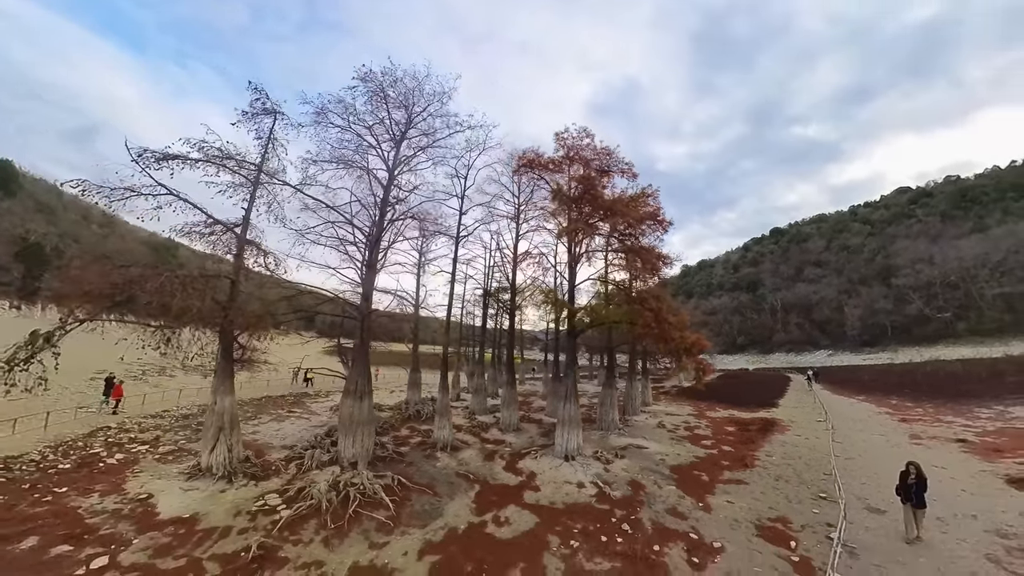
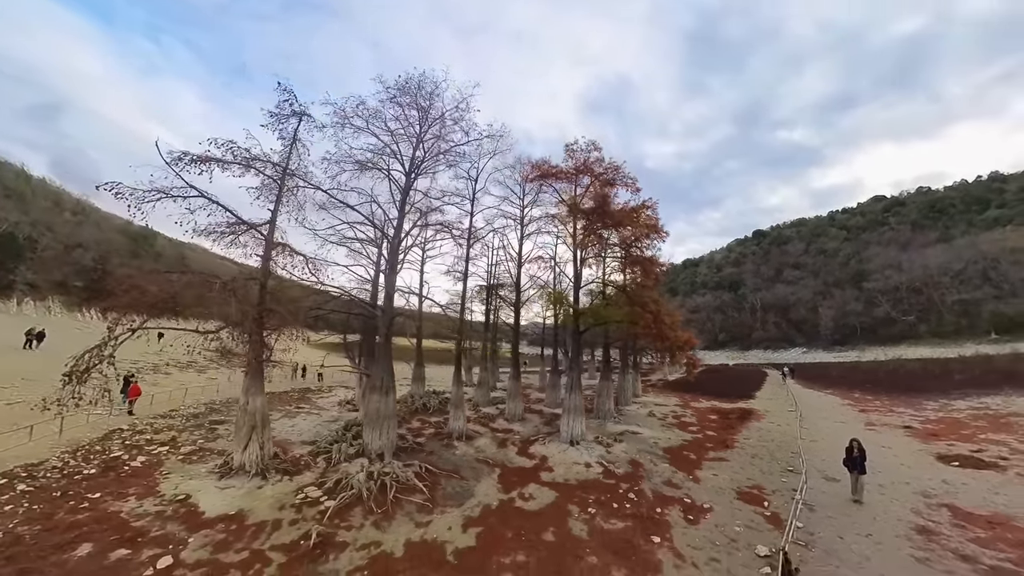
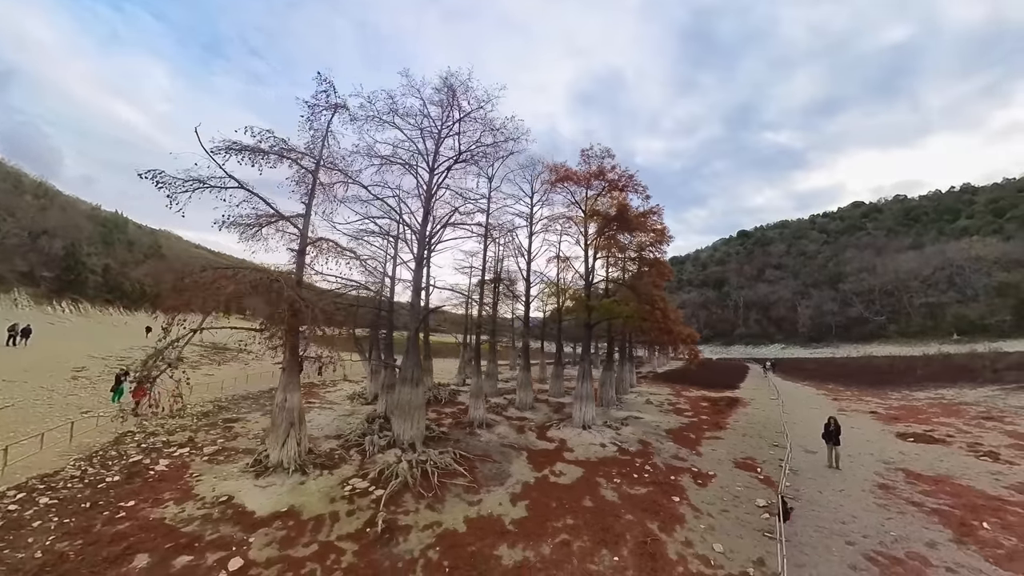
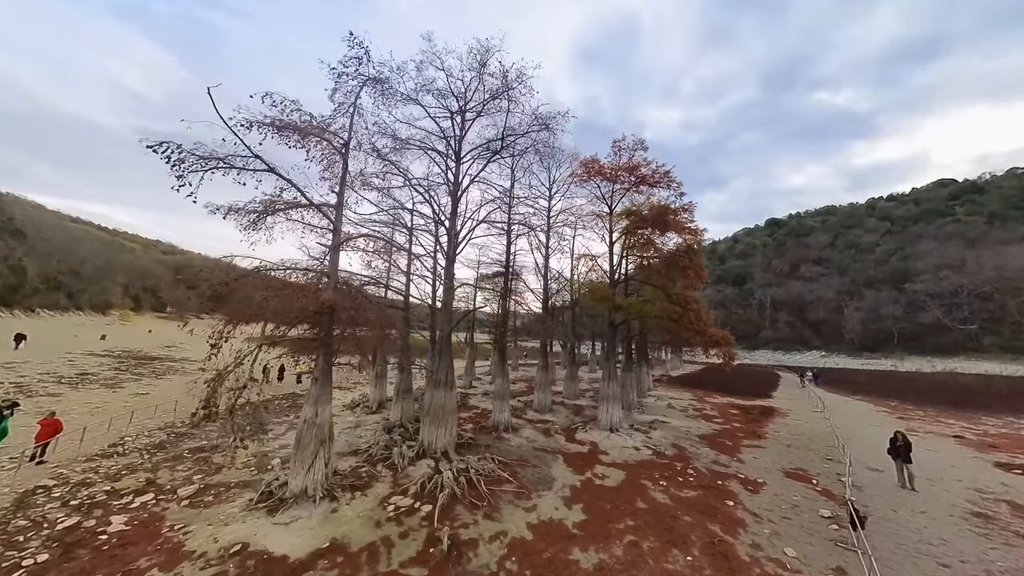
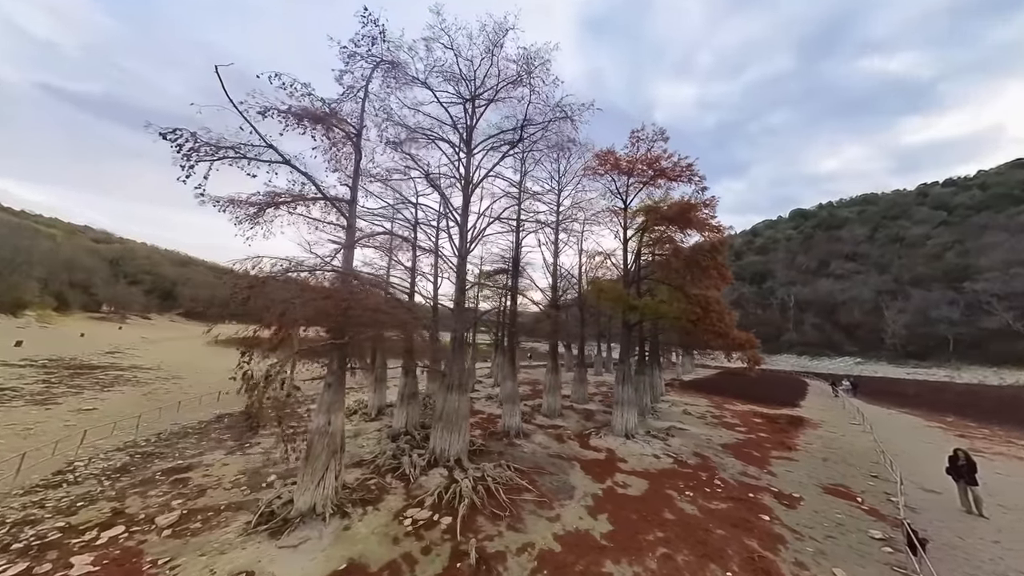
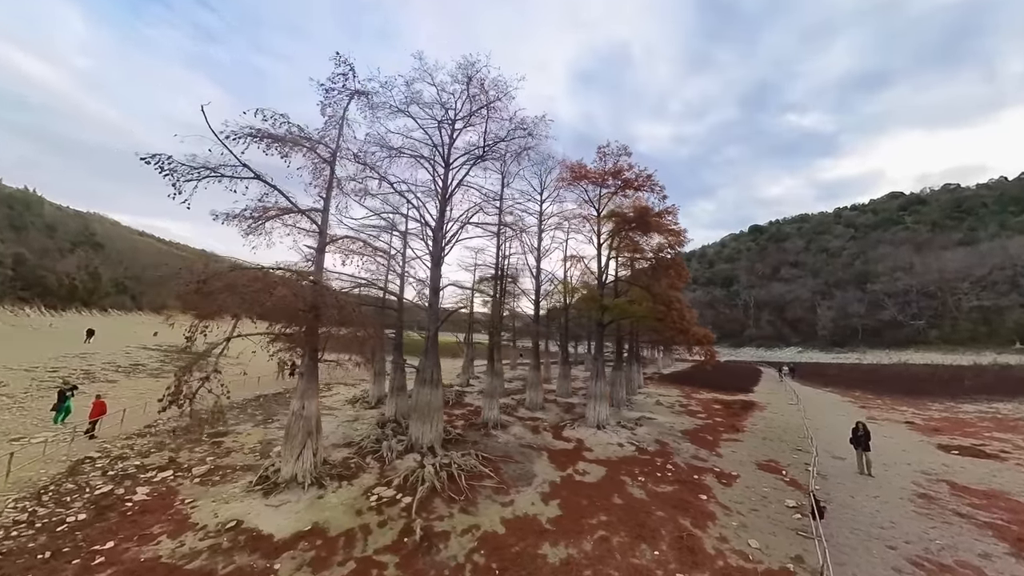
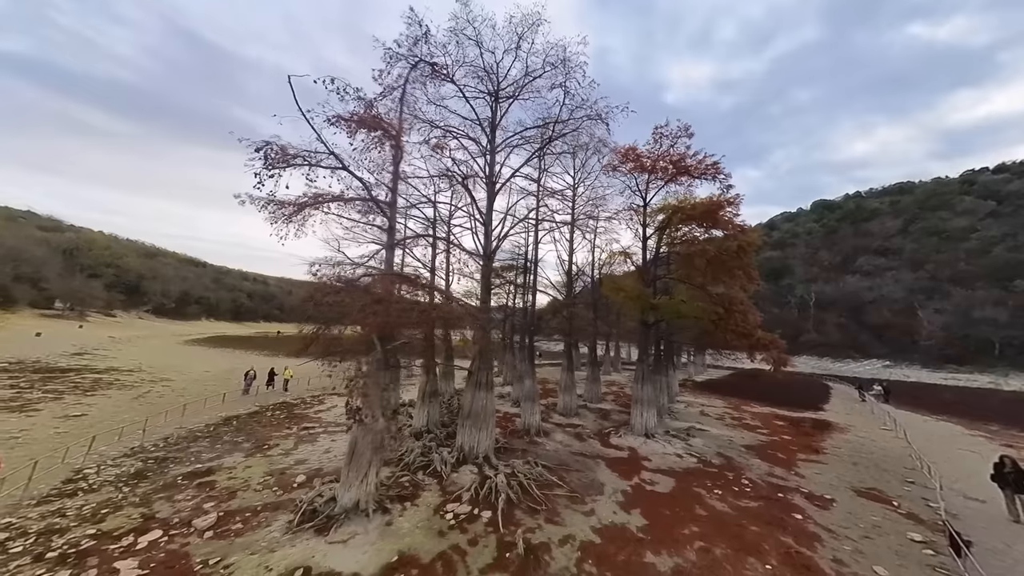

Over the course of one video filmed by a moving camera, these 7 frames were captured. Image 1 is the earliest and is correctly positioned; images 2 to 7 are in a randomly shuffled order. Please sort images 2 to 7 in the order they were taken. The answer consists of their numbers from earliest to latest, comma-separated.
2, 3, 6, 4, 5, 7
